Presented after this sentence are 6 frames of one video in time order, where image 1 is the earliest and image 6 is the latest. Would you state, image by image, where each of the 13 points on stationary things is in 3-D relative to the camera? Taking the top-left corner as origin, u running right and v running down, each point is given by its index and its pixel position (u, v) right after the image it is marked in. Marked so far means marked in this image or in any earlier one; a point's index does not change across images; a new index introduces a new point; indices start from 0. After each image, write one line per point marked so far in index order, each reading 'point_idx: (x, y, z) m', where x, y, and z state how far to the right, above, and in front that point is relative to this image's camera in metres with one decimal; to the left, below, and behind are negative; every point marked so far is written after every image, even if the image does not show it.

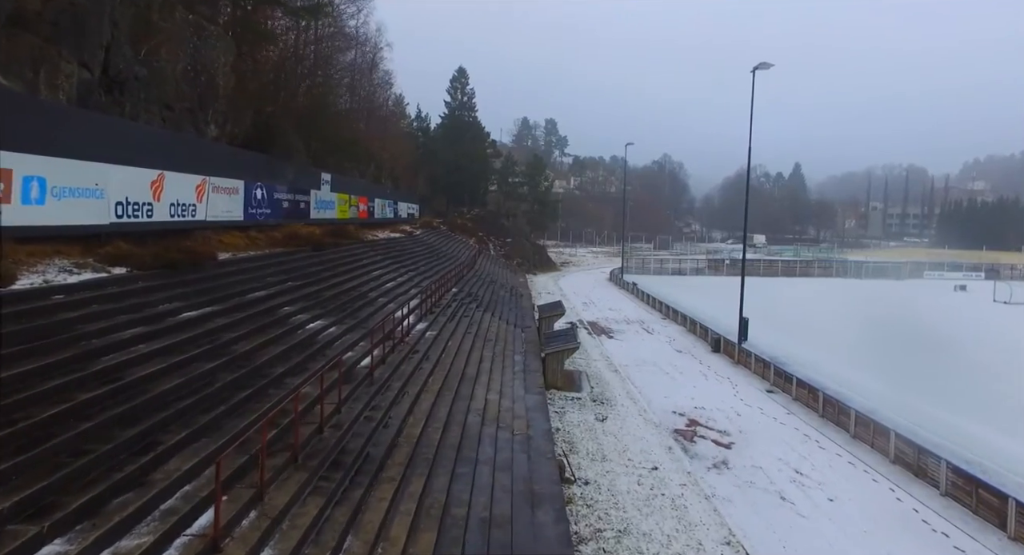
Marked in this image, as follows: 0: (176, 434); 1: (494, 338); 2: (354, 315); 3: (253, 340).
0: (-3.5, -1.6, +6.2) m
1: (-0.6, -2.0, +19.2) m
2: (-3.6, -0.9, +13.9) m
3: (-4.1, -1.0, +9.6) m
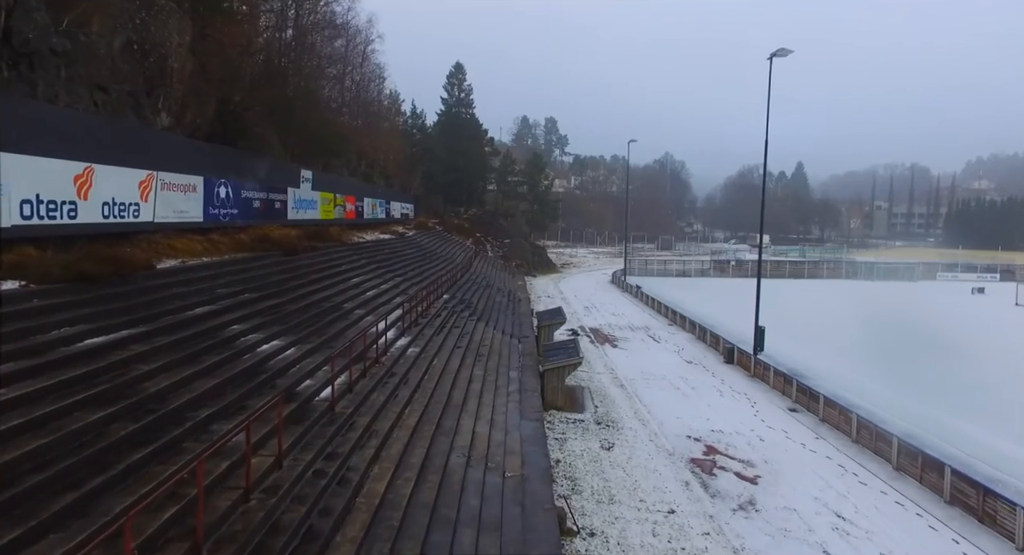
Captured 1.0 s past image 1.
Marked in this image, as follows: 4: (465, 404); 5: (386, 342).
0: (-3.6, -1.8, +4.3) m
1: (-0.7, -2.2, +17.3) m
2: (-3.8, -1.1, +12.0) m
3: (-4.3, -1.2, +7.7) m
4: (-0.9, -2.6, +12.2) m
5: (-2.8, -1.4, +13.4) m
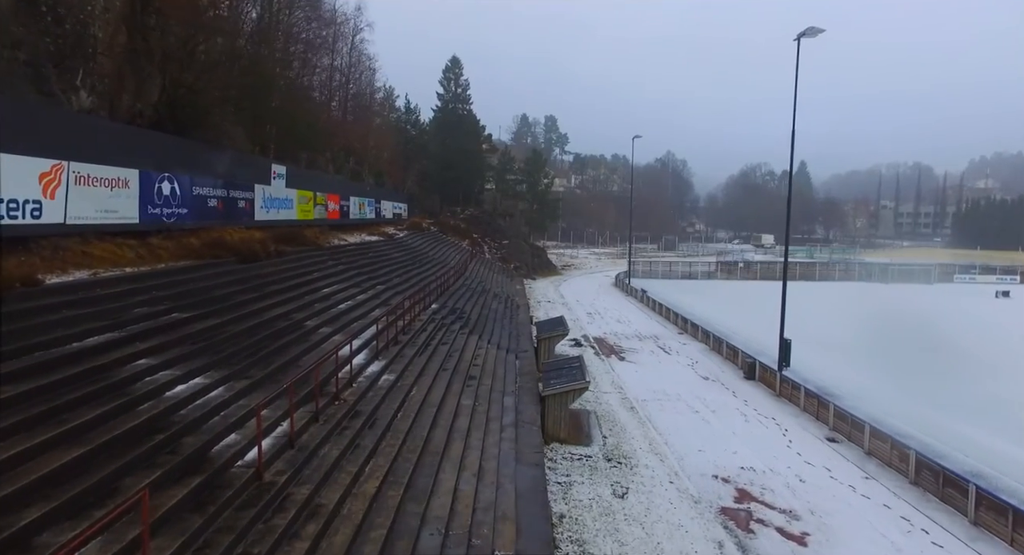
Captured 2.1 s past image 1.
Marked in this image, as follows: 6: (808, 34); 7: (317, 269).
0: (-3.7, -2.1, +1.9) m
1: (-0.9, -2.4, +15.0) m
2: (-3.9, -1.4, +9.7) m
3: (-4.4, -1.5, +5.4) m
4: (-1.1, -2.8, +9.9) m
5: (-2.9, -1.7, +11.0) m
6: (+9.6, +7.9, +19.5) m
7: (-5.6, +0.2, +17.2) m
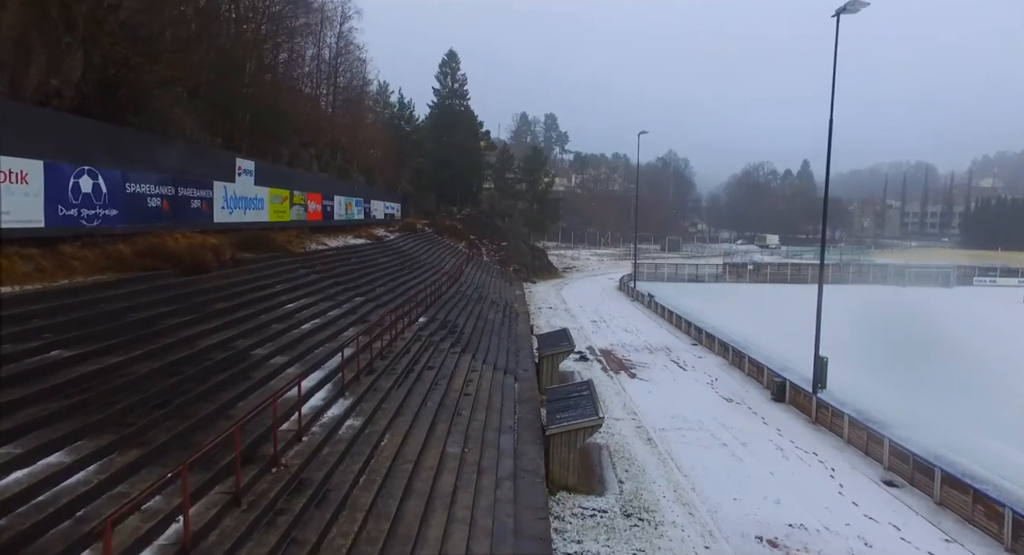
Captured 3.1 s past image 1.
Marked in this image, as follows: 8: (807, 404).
0: (-3.7, -2.4, -0.5) m
1: (-0.9, -2.7, +12.5) m
2: (-3.9, -1.7, +7.3) m
3: (-4.4, -1.8, +2.9) m
4: (-1.1, -3.1, +7.4) m
5: (-3.0, -2.0, +8.6) m
6: (+9.6, +7.6, +17.1) m
7: (-5.6, -0.1, +14.8) m
8: (+8.4, -3.6, +17.1) m
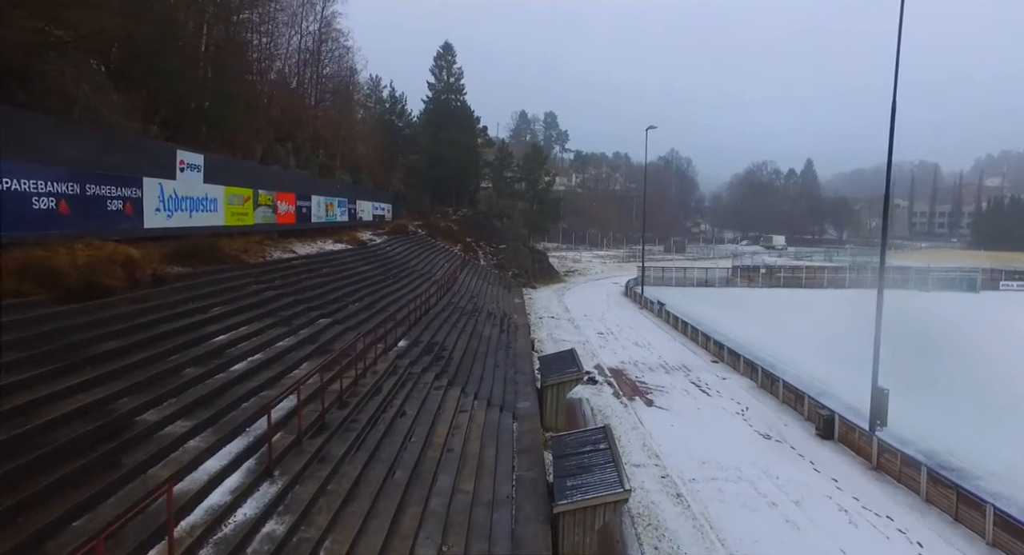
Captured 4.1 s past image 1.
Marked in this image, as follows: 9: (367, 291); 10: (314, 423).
0: (-3.8, -2.8, -3.4) m
1: (-0.9, -3.1, +9.6) m
2: (-4.0, -2.1, +4.3) m
3: (-4.5, -2.2, 0.0) m
4: (-1.1, -3.5, +4.5) m
5: (-3.0, -2.4, +5.7) m
6: (+9.5, +7.3, +14.2) m
7: (-5.7, -0.5, +11.9) m
8: (+8.3, -4.0, +14.2) m
9: (-4.6, -0.4, +19.2) m
10: (-2.9, -2.1, +8.9) m
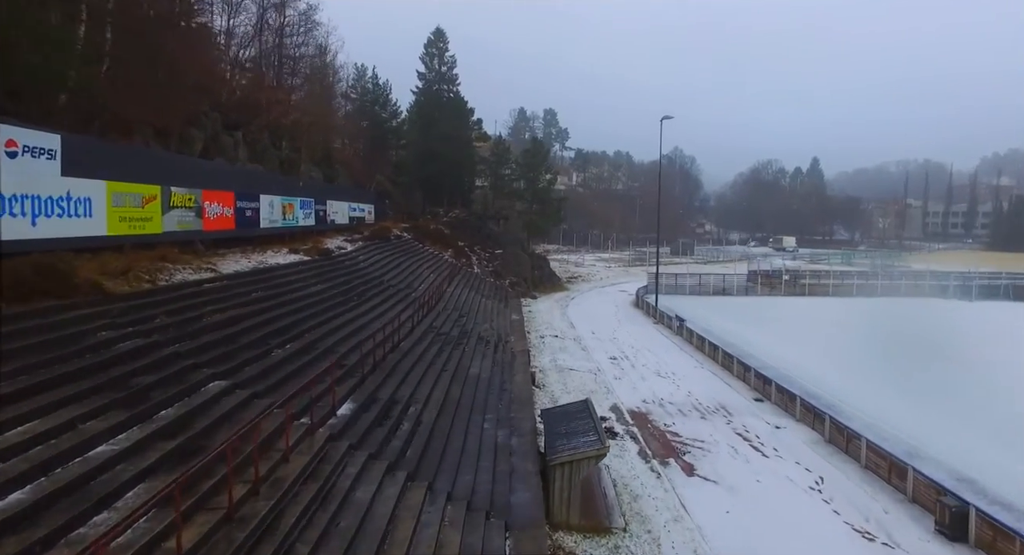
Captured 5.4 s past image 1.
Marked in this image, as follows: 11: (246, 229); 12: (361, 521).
0: (-3.9, -3.4, -8.2) m
1: (-1.1, -3.7, +4.8) m
2: (-4.1, -2.7, -0.4) m
3: (-4.6, -2.8, -4.8) m
4: (-1.2, -4.1, -0.3) m
5: (-3.1, -3.0, +0.9) m
6: (+9.4, +6.7, +9.4) m
7: (-5.8, -1.1, +7.1) m
8: (+8.2, -4.6, +9.5) m
9: (-4.8, -1.1, +14.4) m
10: (-3.1, -2.7, +4.2) m
11: (-8.4, +1.6, +19.2) m
12: (-1.9, -3.0, +7.6) m
